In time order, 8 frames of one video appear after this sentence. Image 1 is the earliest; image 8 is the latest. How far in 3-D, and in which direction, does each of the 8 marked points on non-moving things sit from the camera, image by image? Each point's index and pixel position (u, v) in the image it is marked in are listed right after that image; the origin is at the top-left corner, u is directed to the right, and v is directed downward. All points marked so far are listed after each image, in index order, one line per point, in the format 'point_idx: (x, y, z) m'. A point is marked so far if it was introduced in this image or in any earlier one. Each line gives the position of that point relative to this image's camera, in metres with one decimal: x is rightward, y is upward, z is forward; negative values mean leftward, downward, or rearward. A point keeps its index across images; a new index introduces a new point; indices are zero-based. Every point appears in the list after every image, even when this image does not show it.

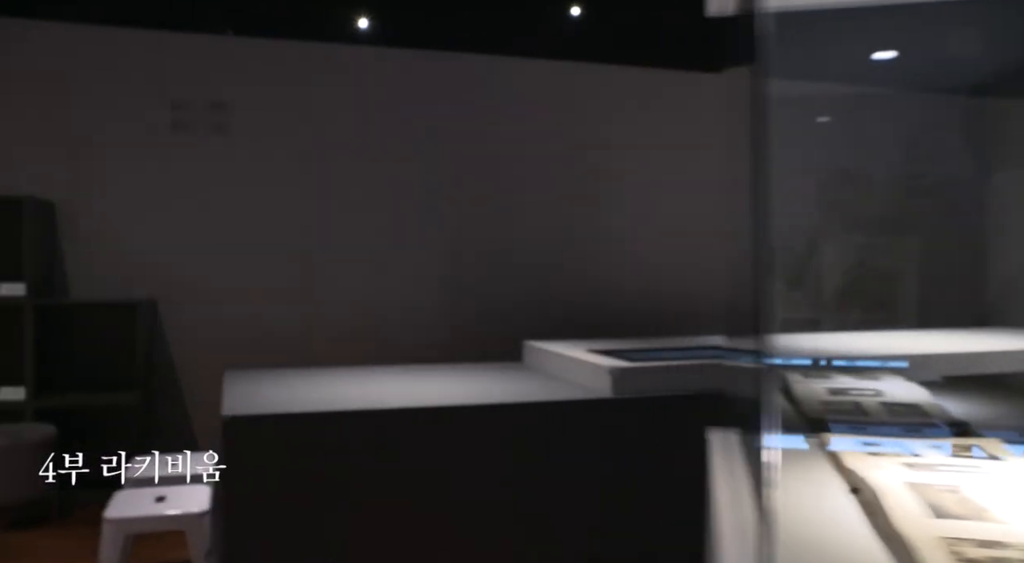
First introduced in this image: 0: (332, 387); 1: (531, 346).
0: (-0.6, -0.4, +3.0) m
1: (+0.1, -0.3, +3.6) m
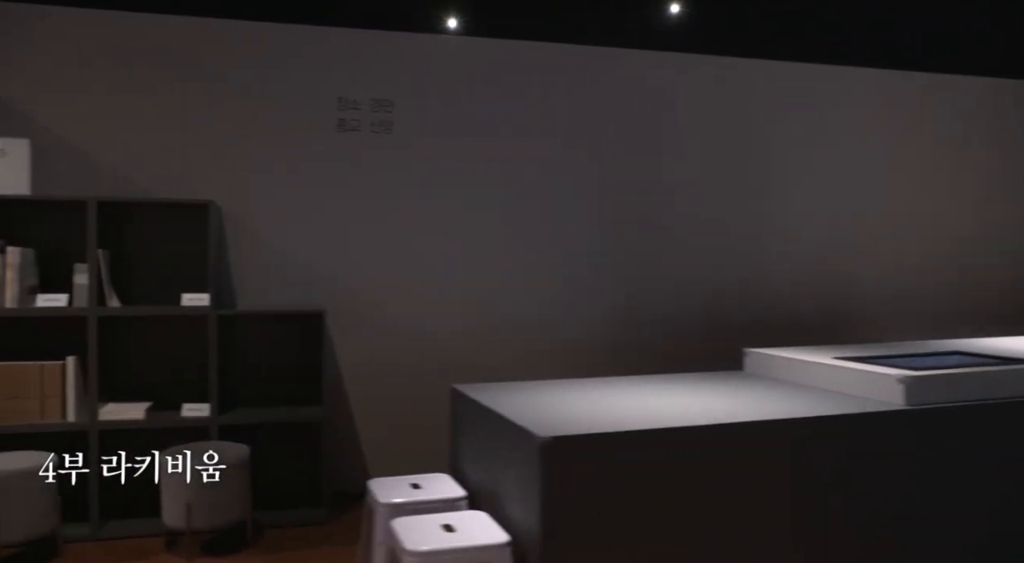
0: (+0.3, -0.4, +2.8) m
1: (+1.0, -0.3, +3.4) m
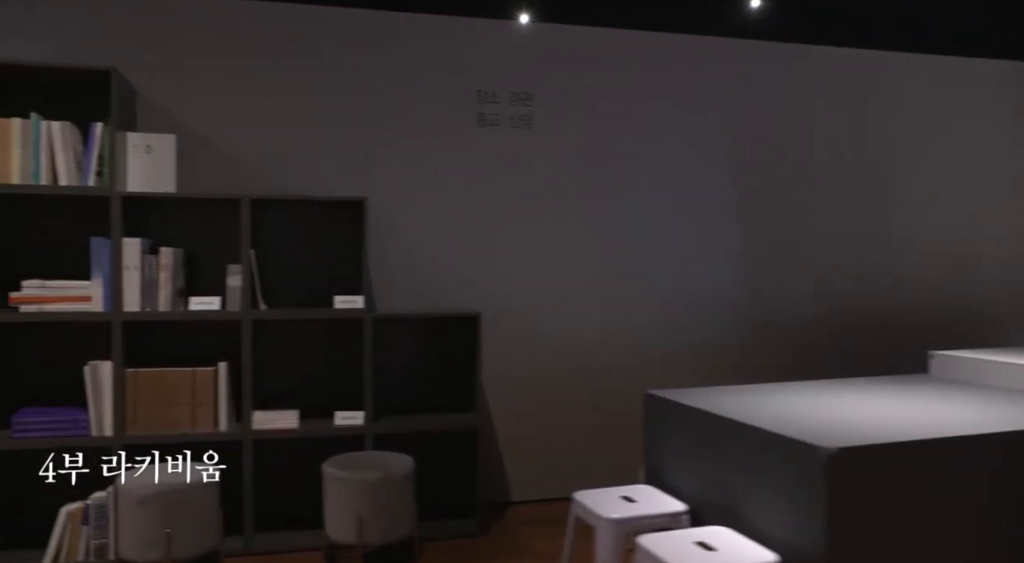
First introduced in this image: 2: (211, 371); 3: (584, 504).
0: (+1.0, -0.4, +2.6) m
1: (+1.7, -0.3, +3.2) m
2: (-1.2, -0.4, +3.3) m
3: (+0.2, -0.7, +2.6) m
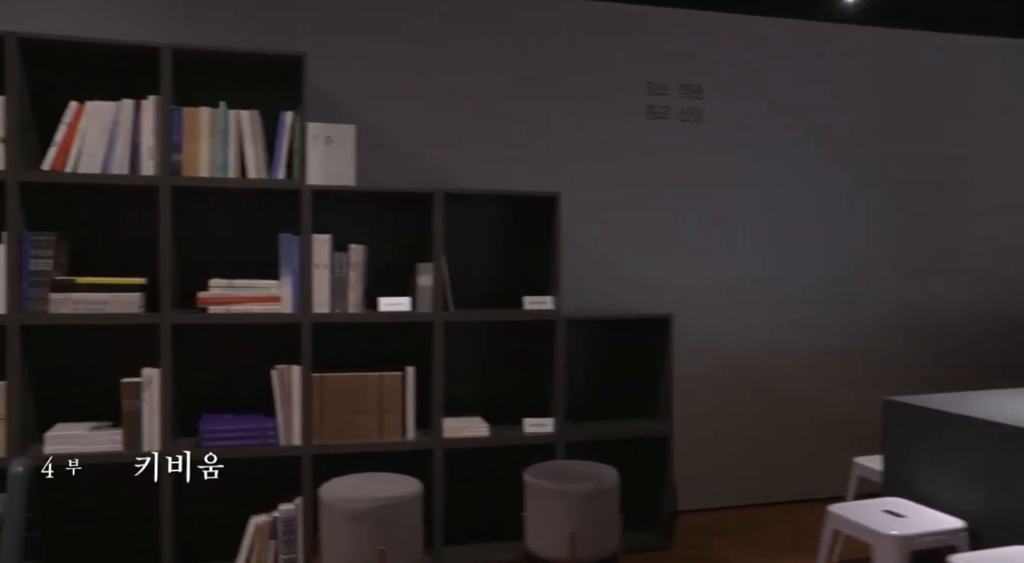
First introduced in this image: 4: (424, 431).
0: (+1.8, -0.4, +2.4) m
1: (+2.5, -0.3, +3.1) m
2: (-0.4, -0.4, +3.1) m
3: (+1.0, -0.7, +2.5) m
4: (-0.3, -0.6, +3.1) m
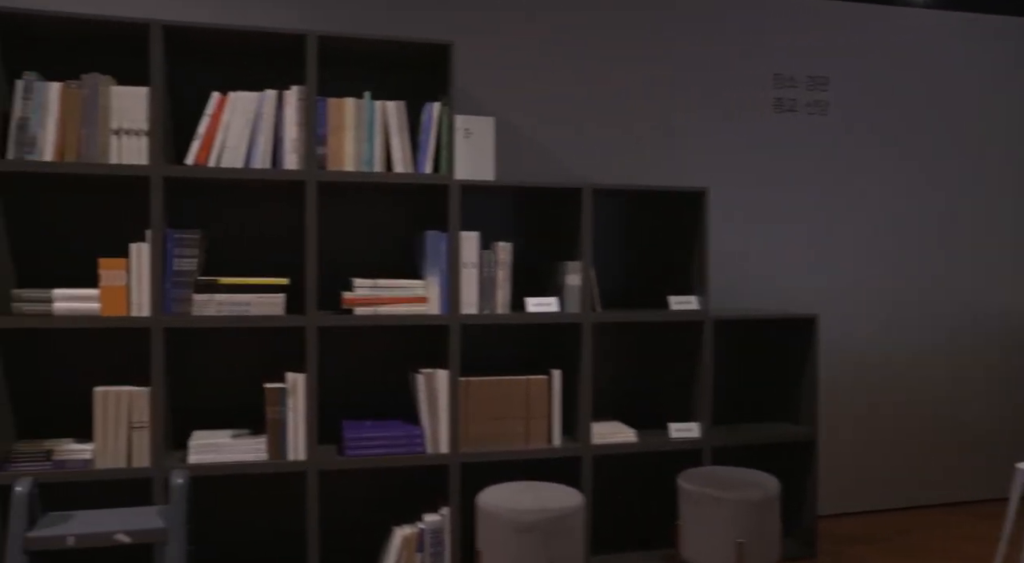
0: (+2.3, -0.4, +2.3) m
1: (+3.0, -0.3, +2.9) m
2: (+0.1, -0.3, +2.9) m
3: (+1.5, -0.7, +2.3) m
4: (+0.2, -0.6, +3.0) m
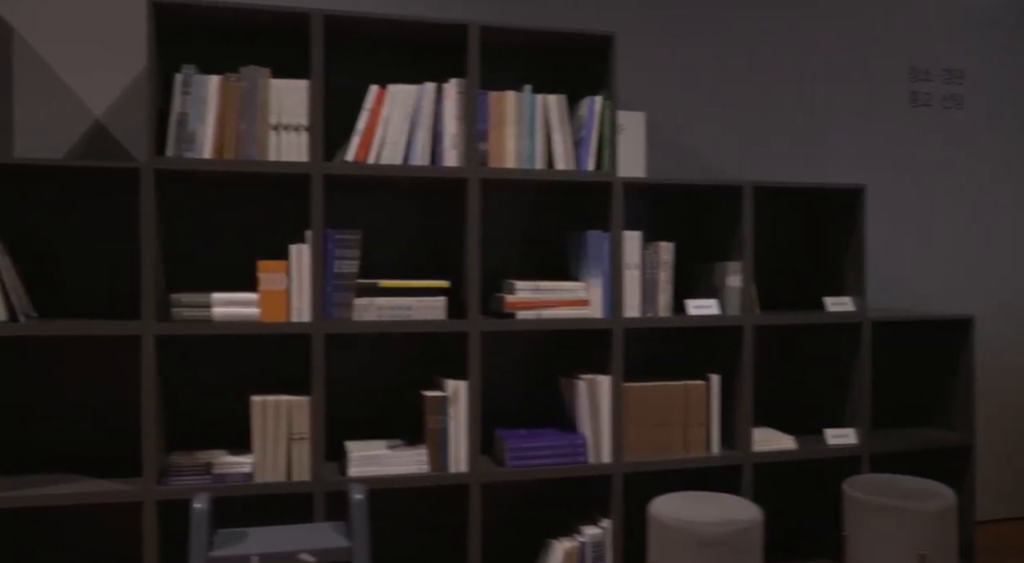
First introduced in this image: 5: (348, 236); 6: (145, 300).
0: (+2.9, -0.4, +2.2) m
1: (+3.5, -0.3, +2.8) m
2: (+0.7, -0.4, +2.8) m
3: (+2.1, -0.7, +2.2) m
4: (+0.7, -0.6, +2.9) m
5: (-0.5, +0.1, +2.5) m
6: (-1.1, -0.1, +2.4) m
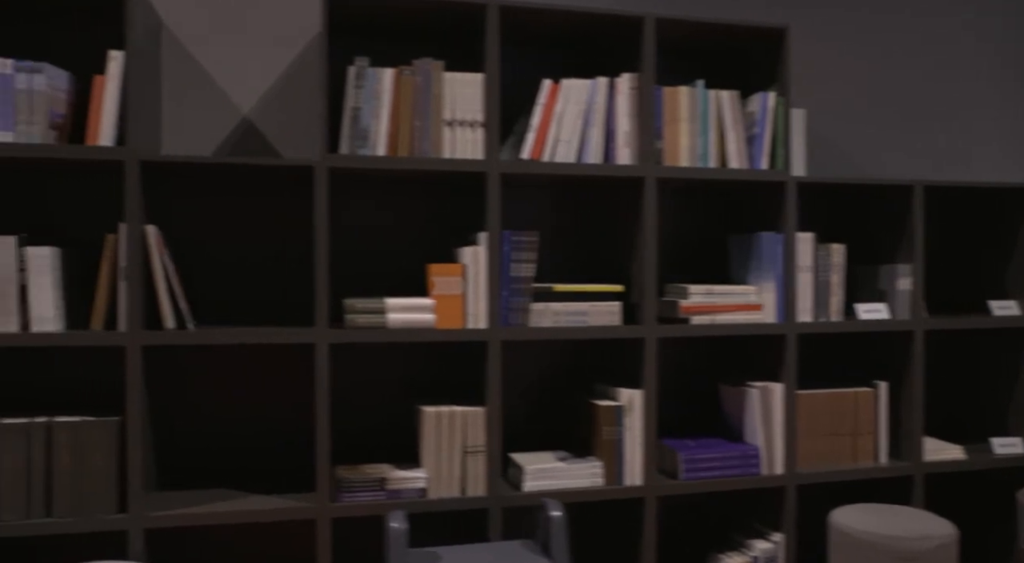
0: (+3.4, -0.4, +2.1) m
1: (+4.1, -0.3, +2.7) m
2: (+1.2, -0.4, +2.7) m
3: (+2.6, -0.7, +2.1) m
4: (+1.3, -0.6, +2.7) m
5: (0.0, +0.1, +2.3) m
6: (-0.5, -0.1, +2.2) m
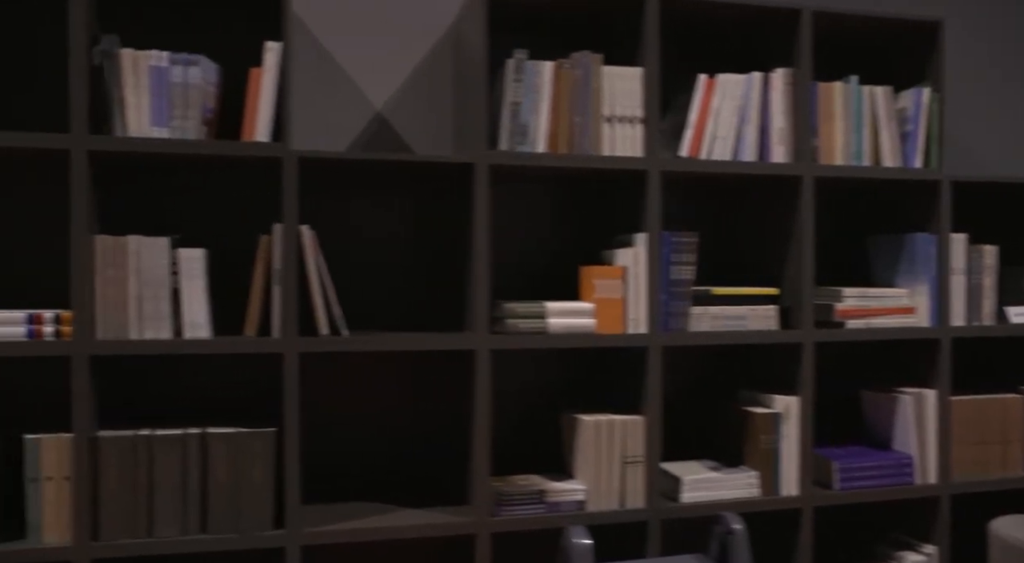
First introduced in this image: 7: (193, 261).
0: (+3.8, -0.4, +2.0) m
1: (+4.5, -0.3, +2.7) m
2: (+1.6, -0.4, +2.6) m
3: (+3.1, -0.7, +2.0) m
4: (+1.7, -0.6, +2.7) m
5: (+0.5, +0.1, +2.2) m
6: (-0.1, -0.1, +2.1) m
7: (-0.8, 0.0, +2.0) m
